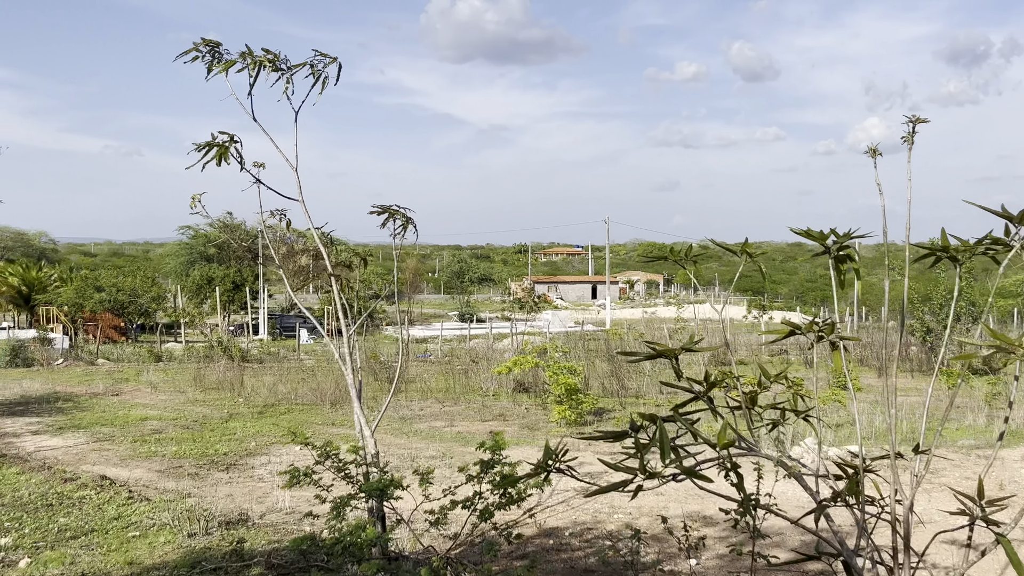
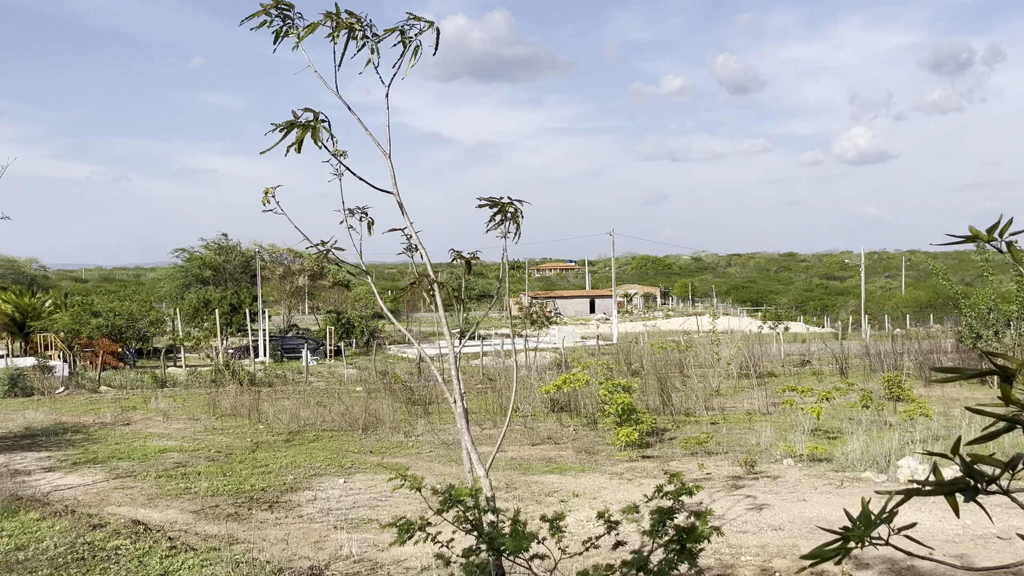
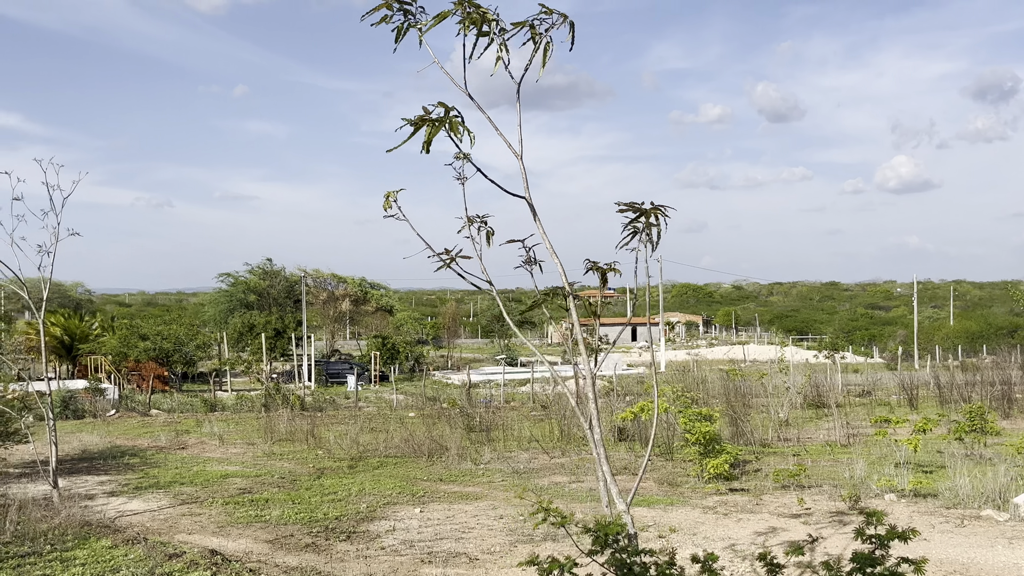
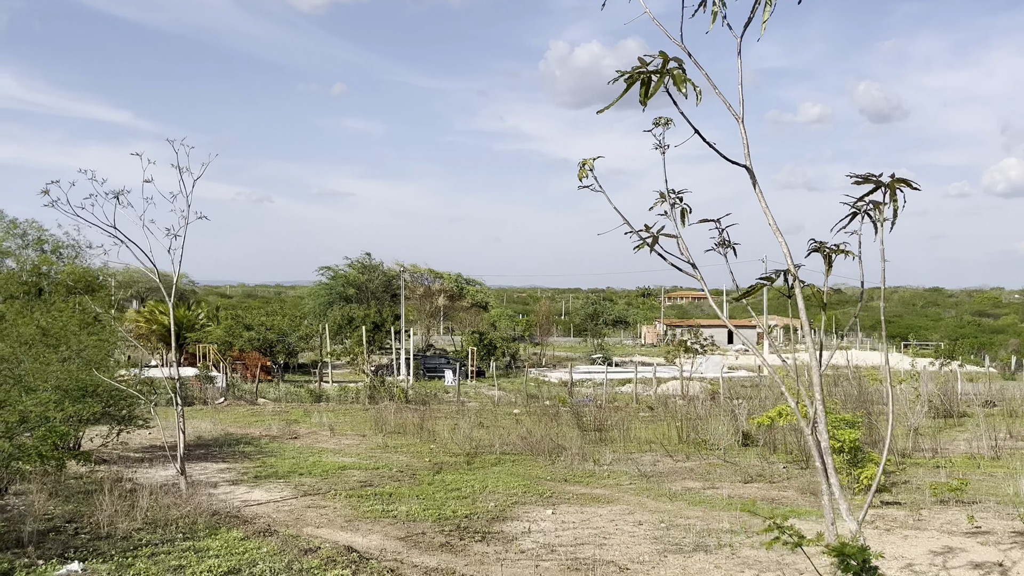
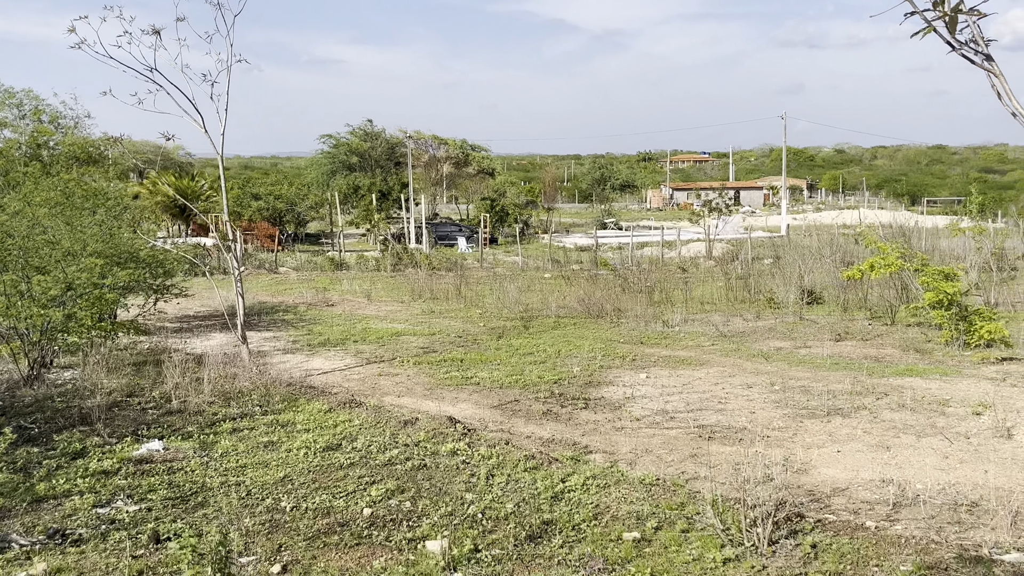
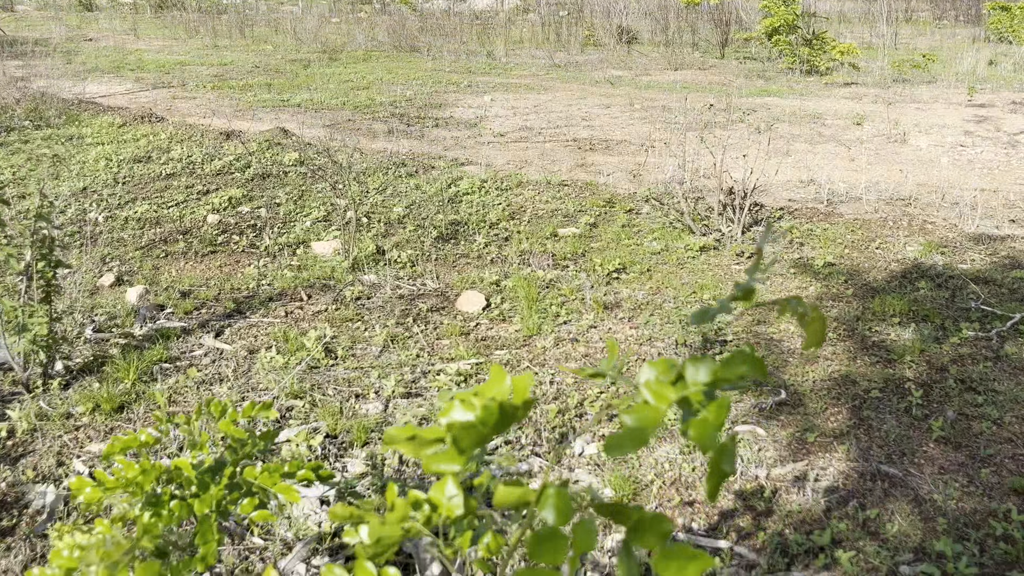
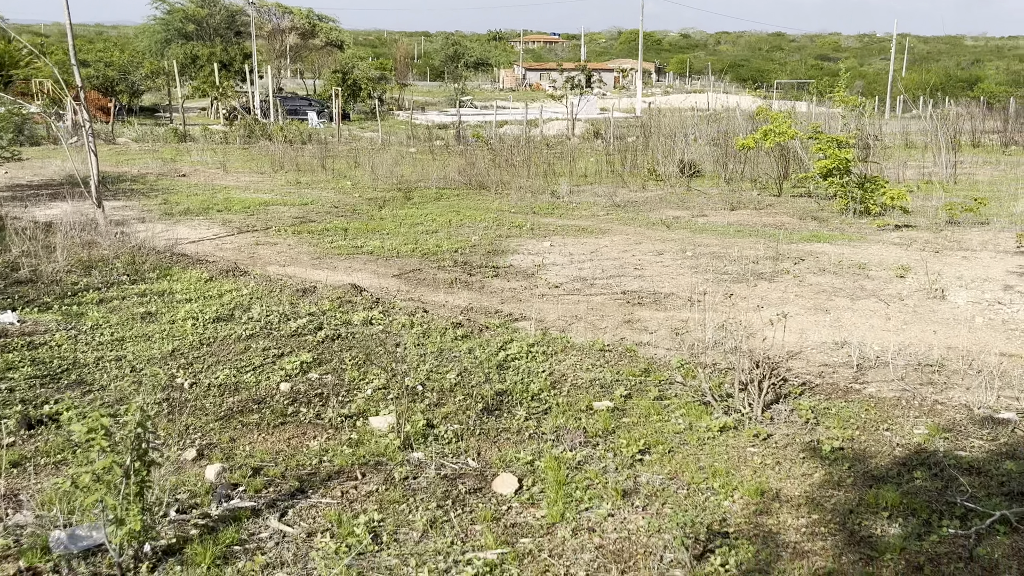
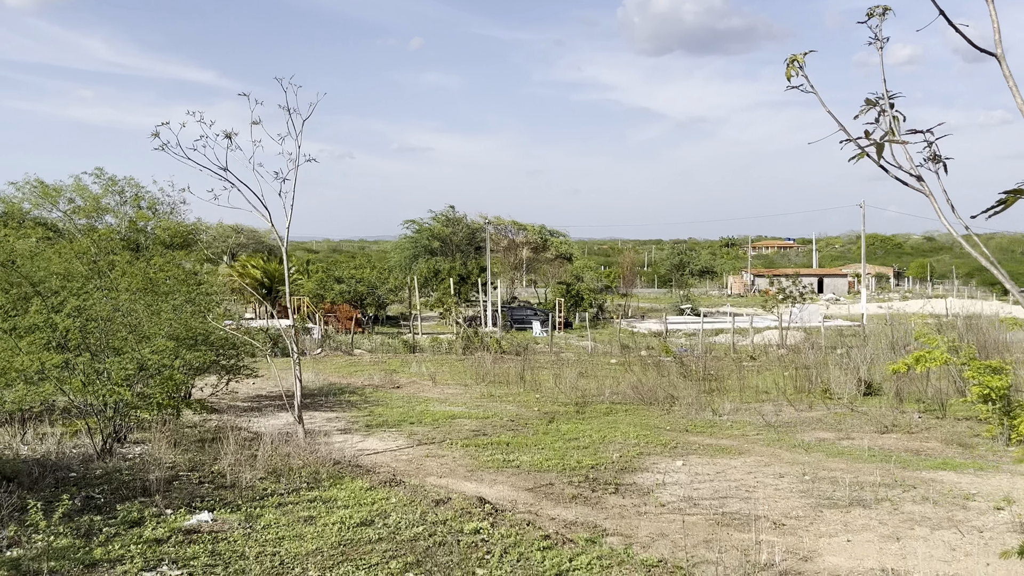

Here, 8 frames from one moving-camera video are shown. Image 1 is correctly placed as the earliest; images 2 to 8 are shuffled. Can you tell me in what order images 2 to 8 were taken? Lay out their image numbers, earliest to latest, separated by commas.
2, 3, 4, 8, 5, 7, 6
